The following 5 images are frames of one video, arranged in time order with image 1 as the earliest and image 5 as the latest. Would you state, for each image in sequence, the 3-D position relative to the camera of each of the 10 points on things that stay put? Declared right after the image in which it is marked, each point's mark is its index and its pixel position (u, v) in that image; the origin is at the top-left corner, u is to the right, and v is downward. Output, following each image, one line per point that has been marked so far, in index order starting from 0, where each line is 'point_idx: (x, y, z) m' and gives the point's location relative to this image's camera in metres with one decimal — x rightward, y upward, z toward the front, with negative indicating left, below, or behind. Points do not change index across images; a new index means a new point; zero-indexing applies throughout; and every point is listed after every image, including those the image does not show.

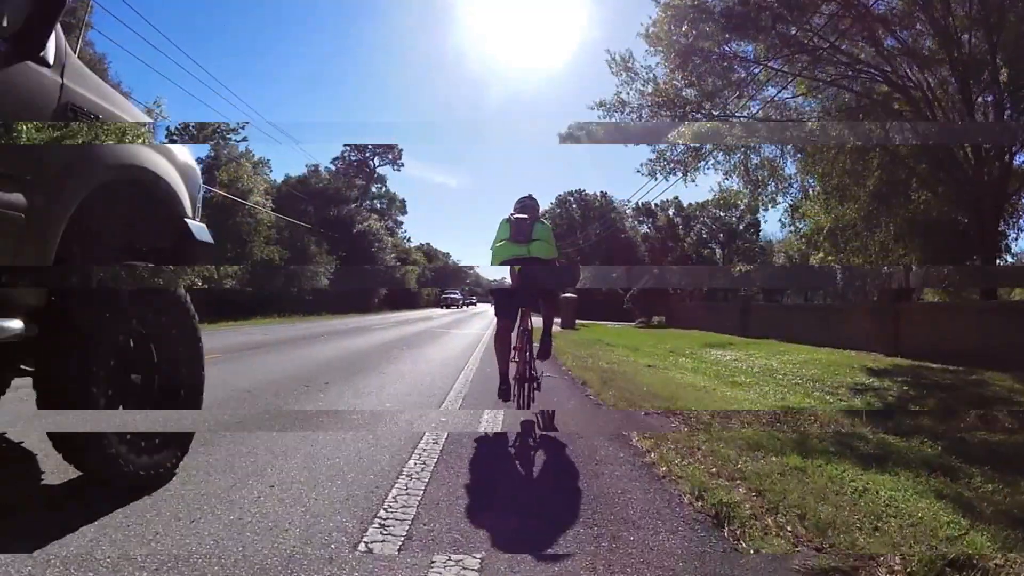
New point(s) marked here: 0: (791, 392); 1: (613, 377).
0: (+4.0, -1.5, +10.1) m
1: (+1.3, -1.0, +8.3) m
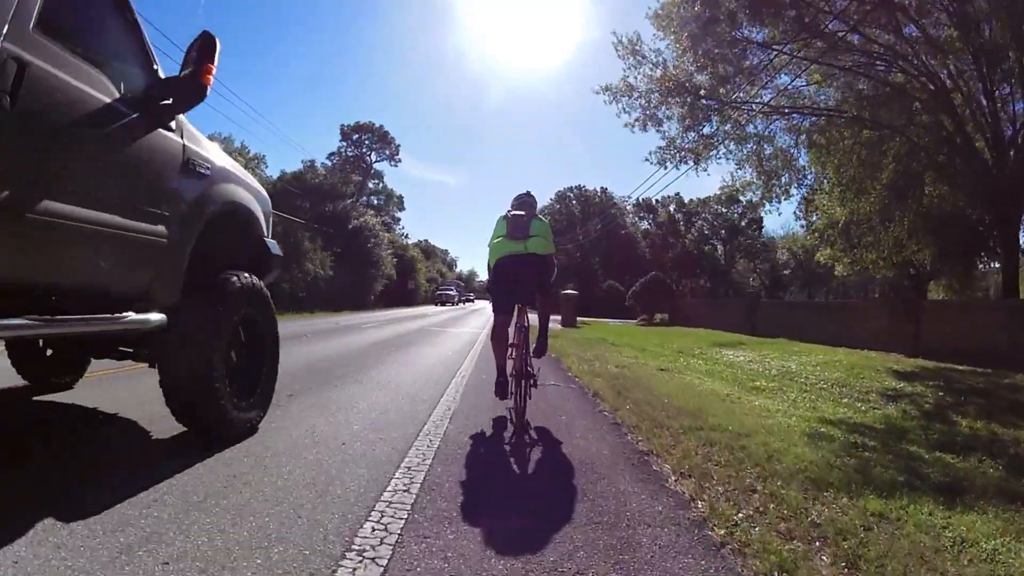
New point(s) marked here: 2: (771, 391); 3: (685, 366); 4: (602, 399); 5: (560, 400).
0: (+4.0, -1.4, +9.1) m
1: (+1.3, -1.0, +7.3) m
2: (+3.4, -1.3, +9.1) m
3: (+2.6, -1.2, +10.5) m
4: (+0.9, -1.1, +6.5) m
5: (+0.5, -1.1, +7.0) m
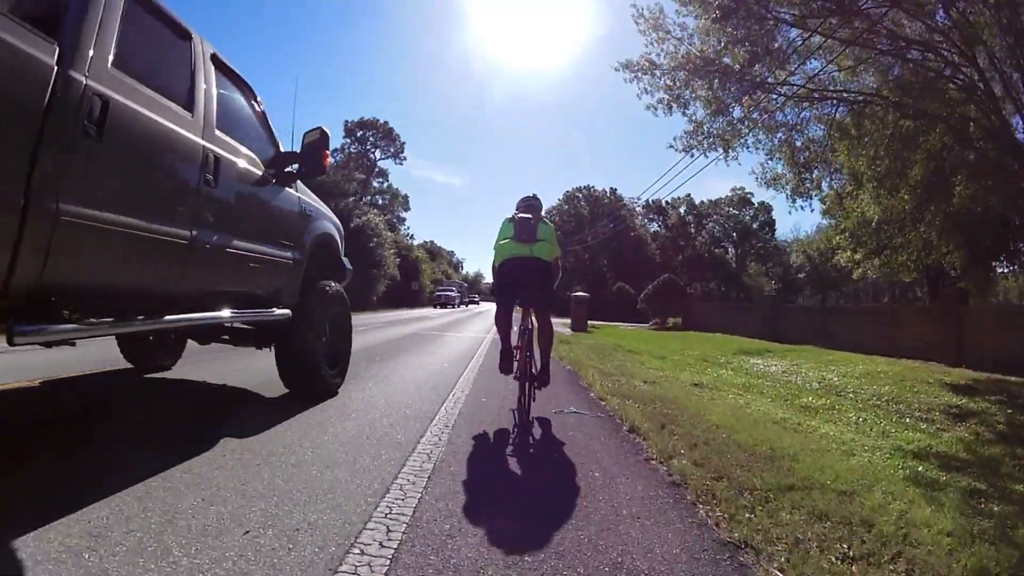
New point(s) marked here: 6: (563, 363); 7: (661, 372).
0: (+4.1, -1.4, +7.7) m
1: (+1.3, -1.0, +6.0) m
2: (+3.4, -1.3, +7.8) m
3: (+2.7, -1.2, +9.2) m
4: (+0.9, -1.1, +5.2) m
5: (+0.6, -1.0, +5.7) m
6: (+0.7, -1.0, +9.1) m
7: (+1.8, -1.0, +8.5) m
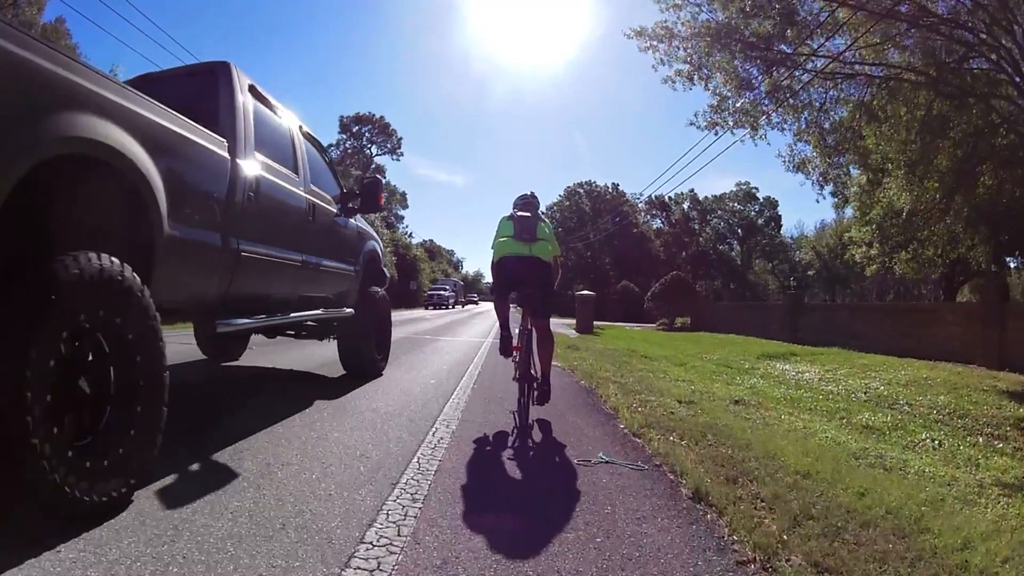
0: (+4.1, -1.4, +6.5) m
1: (+1.3, -1.0, +4.7) m
2: (+3.5, -1.3, +6.5) m
3: (+2.8, -1.1, +7.9) m
4: (+0.9, -1.0, +4.0) m
5: (+0.6, -1.0, +4.4) m
6: (+0.7, -1.0, +7.9) m
7: (+1.8, -1.0, +7.2) m
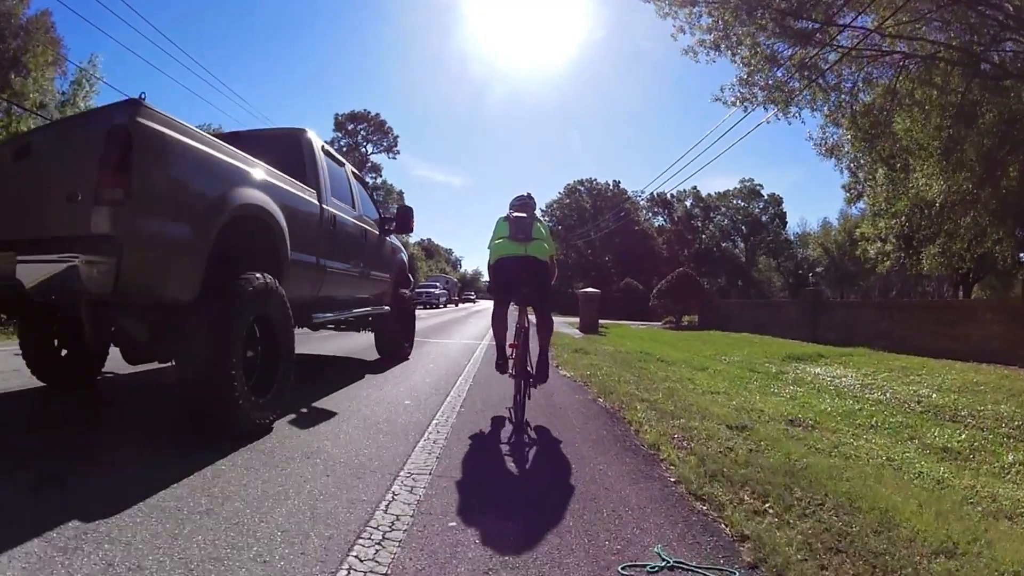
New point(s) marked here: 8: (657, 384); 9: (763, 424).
0: (+4.1, -1.3, +5.3) m
1: (+1.4, -0.9, +3.6) m
2: (+3.5, -1.2, +5.3) m
3: (+2.8, -1.1, +6.8) m
4: (+0.9, -1.0, +2.8) m
5: (+0.6, -1.0, +3.2) m
6: (+0.7, -0.9, +6.7) m
7: (+1.8, -0.9, +6.1) m
8: (+1.3, -0.9, +6.6) m
9: (+1.7, -0.9, +5.0) m
